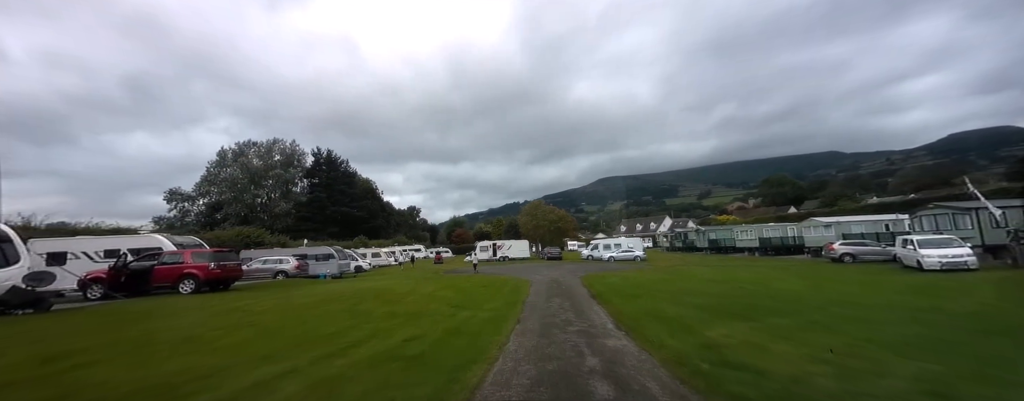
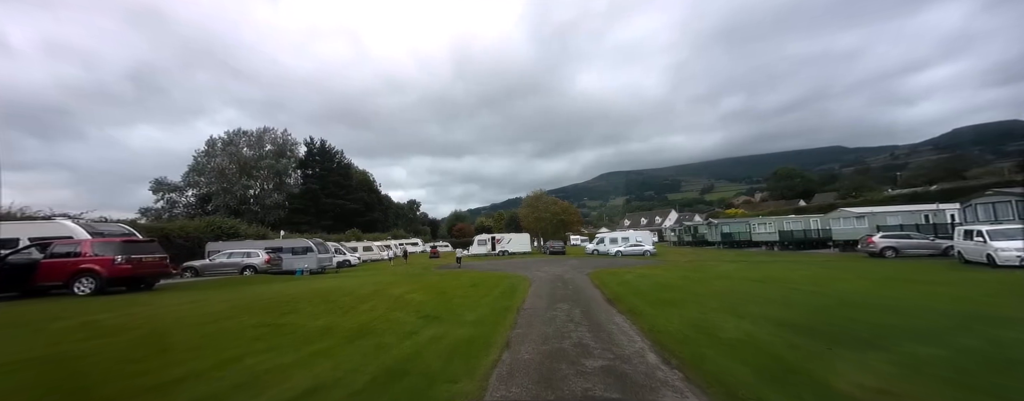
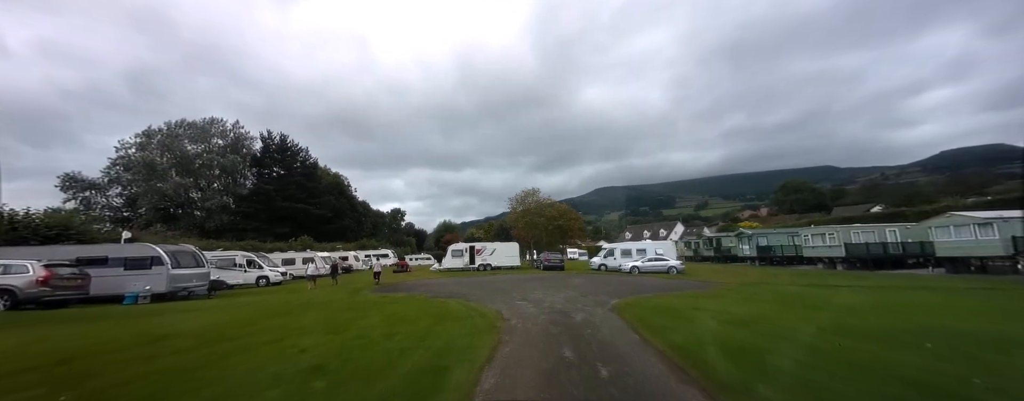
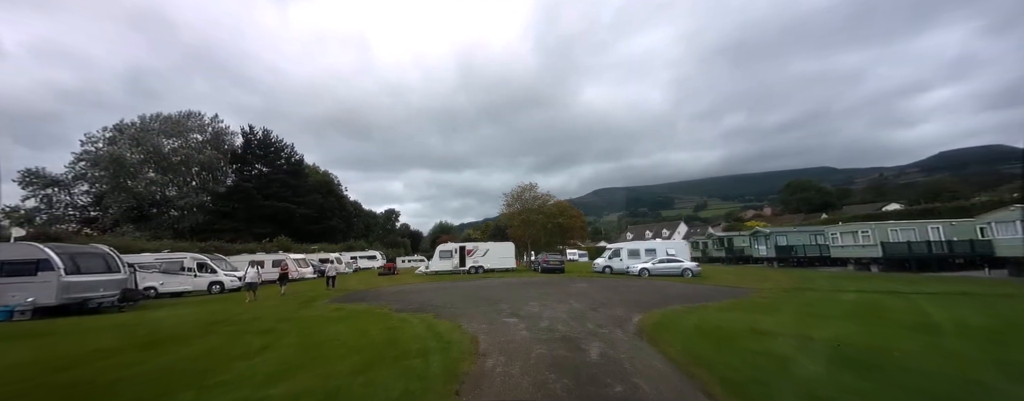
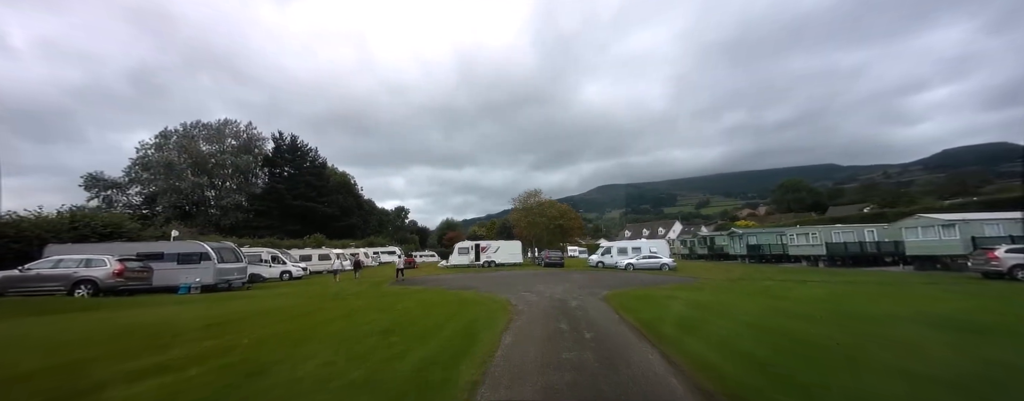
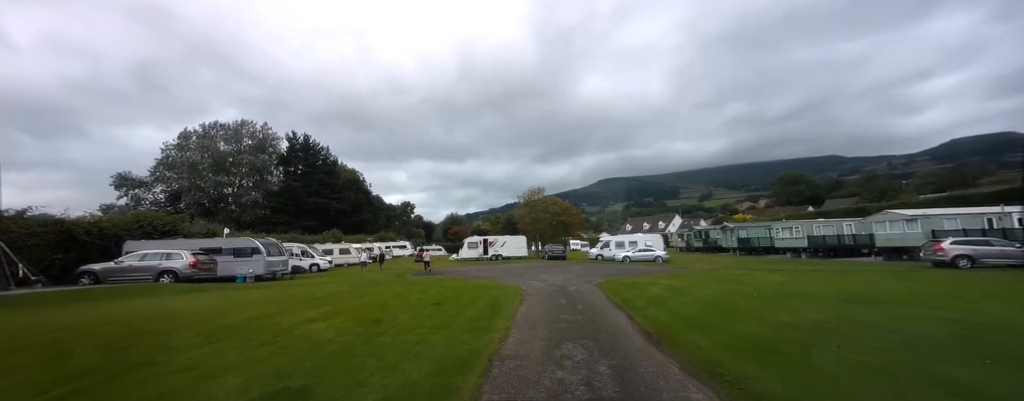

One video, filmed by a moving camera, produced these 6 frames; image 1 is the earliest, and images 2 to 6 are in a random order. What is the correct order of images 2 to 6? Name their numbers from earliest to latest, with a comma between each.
2, 6, 5, 3, 4
